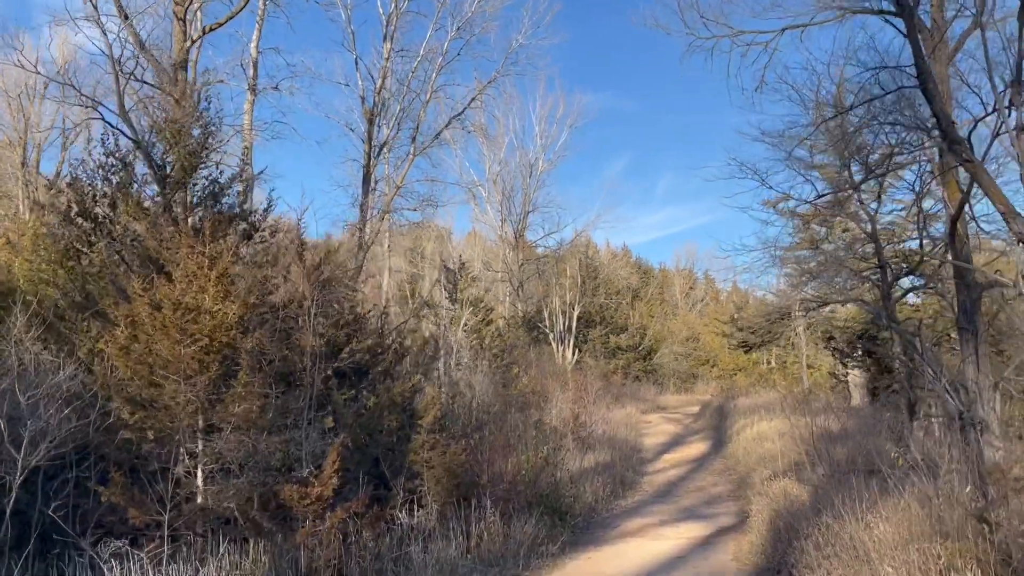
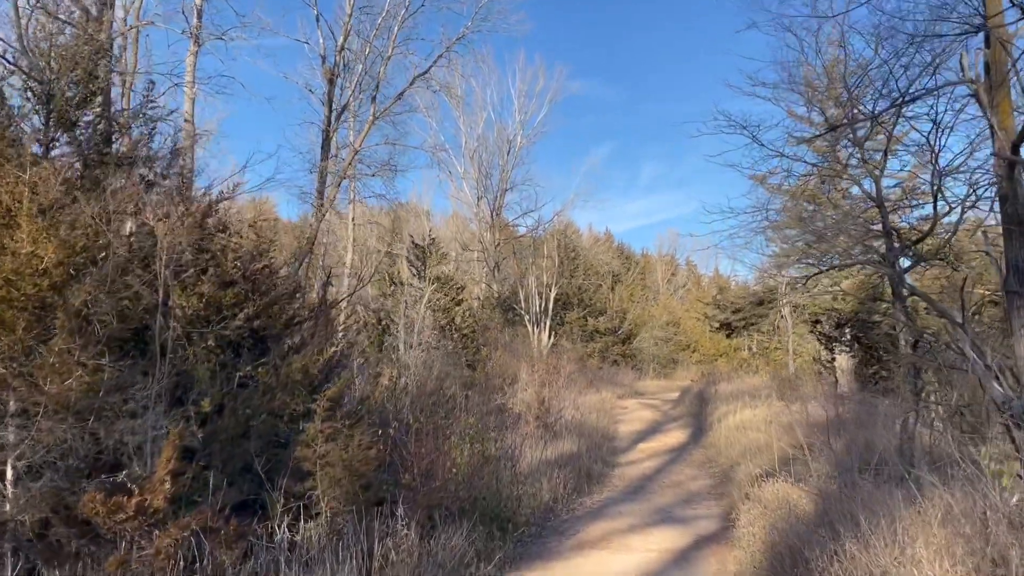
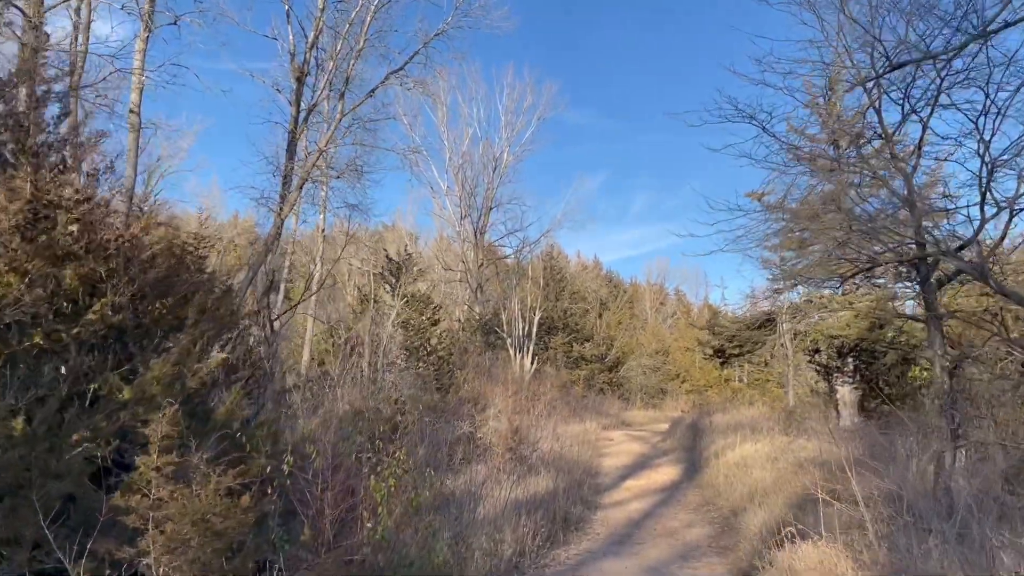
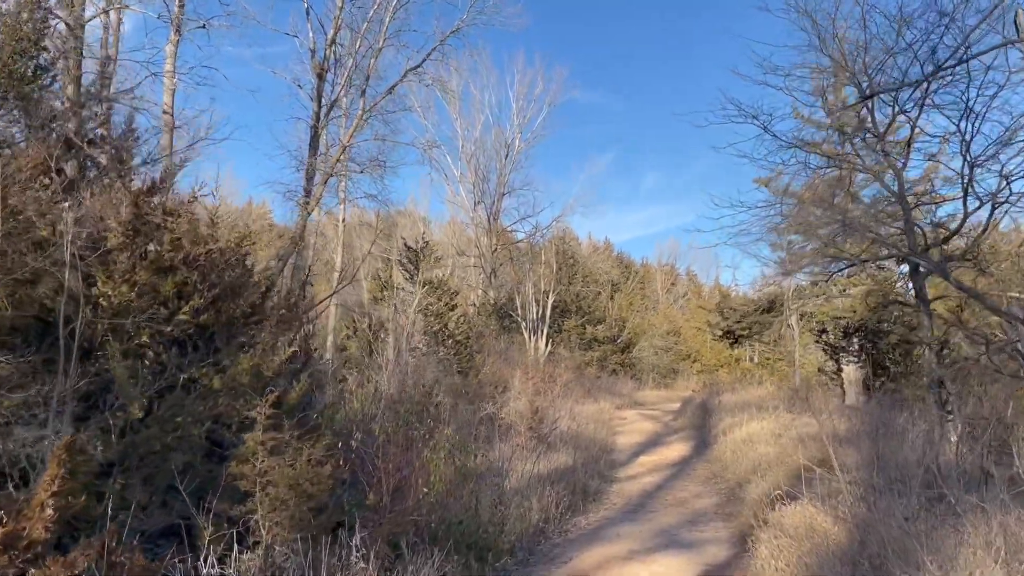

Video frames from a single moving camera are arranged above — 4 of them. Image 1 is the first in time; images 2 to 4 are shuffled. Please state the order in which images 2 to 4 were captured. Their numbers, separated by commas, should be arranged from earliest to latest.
2, 4, 3
